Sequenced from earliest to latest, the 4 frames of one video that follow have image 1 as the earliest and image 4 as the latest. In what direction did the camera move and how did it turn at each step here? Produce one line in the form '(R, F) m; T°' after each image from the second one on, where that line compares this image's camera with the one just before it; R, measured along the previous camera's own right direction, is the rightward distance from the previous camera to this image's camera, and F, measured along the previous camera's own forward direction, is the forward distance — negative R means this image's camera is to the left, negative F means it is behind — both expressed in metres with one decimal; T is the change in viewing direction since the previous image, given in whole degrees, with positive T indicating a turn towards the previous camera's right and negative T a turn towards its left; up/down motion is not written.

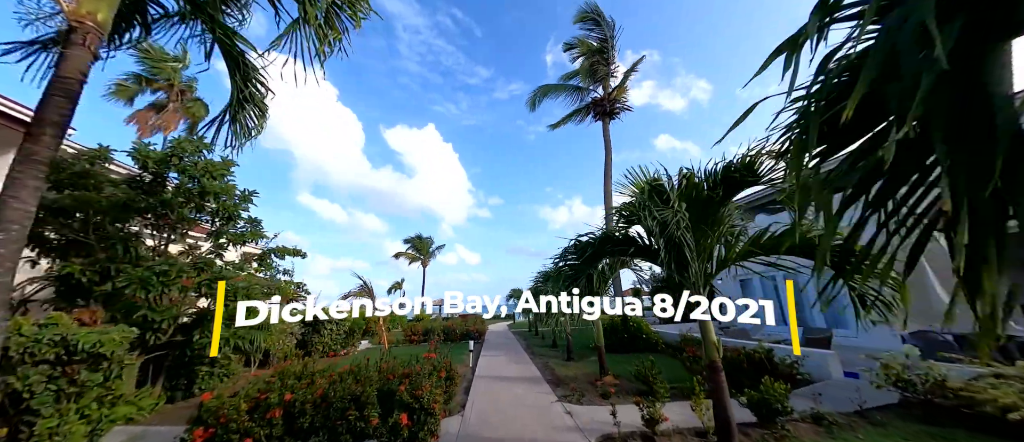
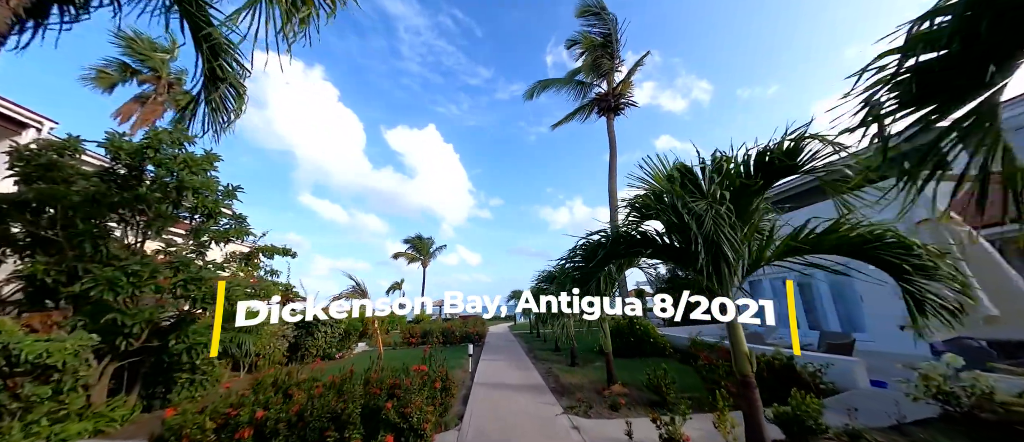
(0.0, +0.4) m; 0°
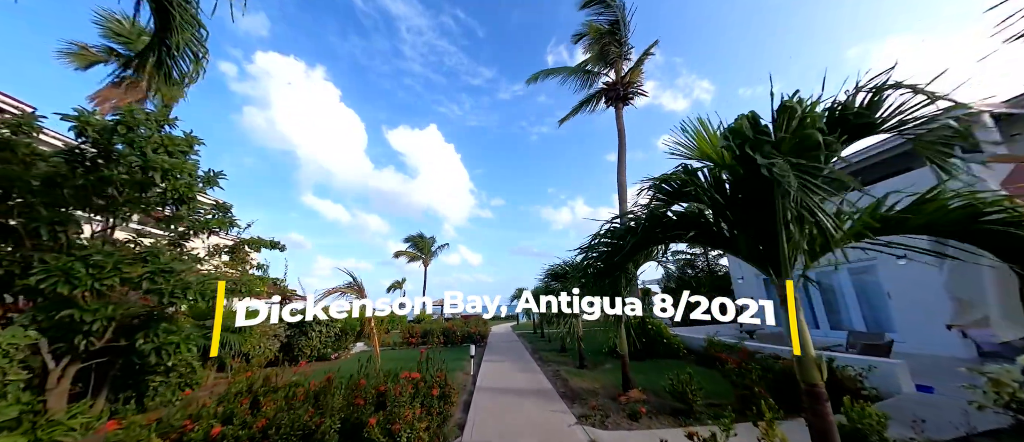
(-0.1, +0.5) m; 0°
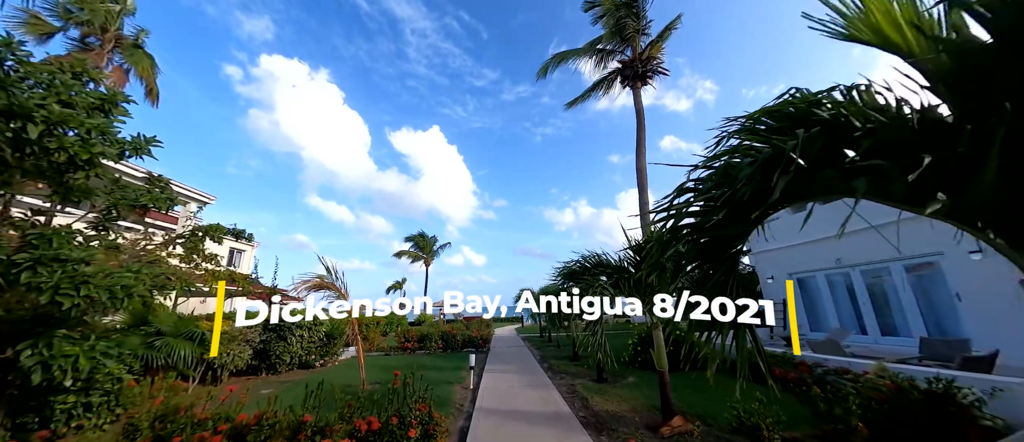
(-0.1, +1.2) m; 0°
